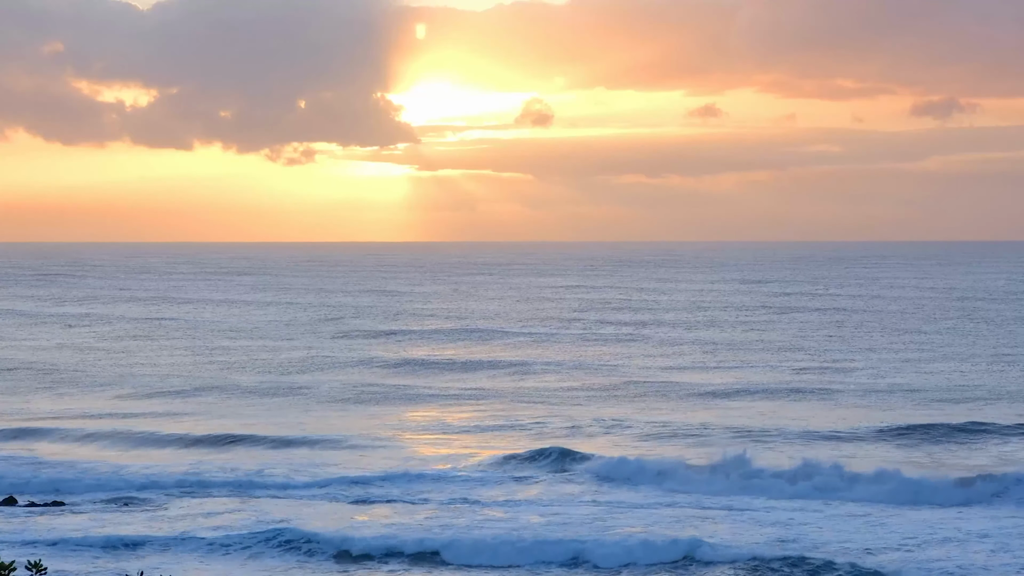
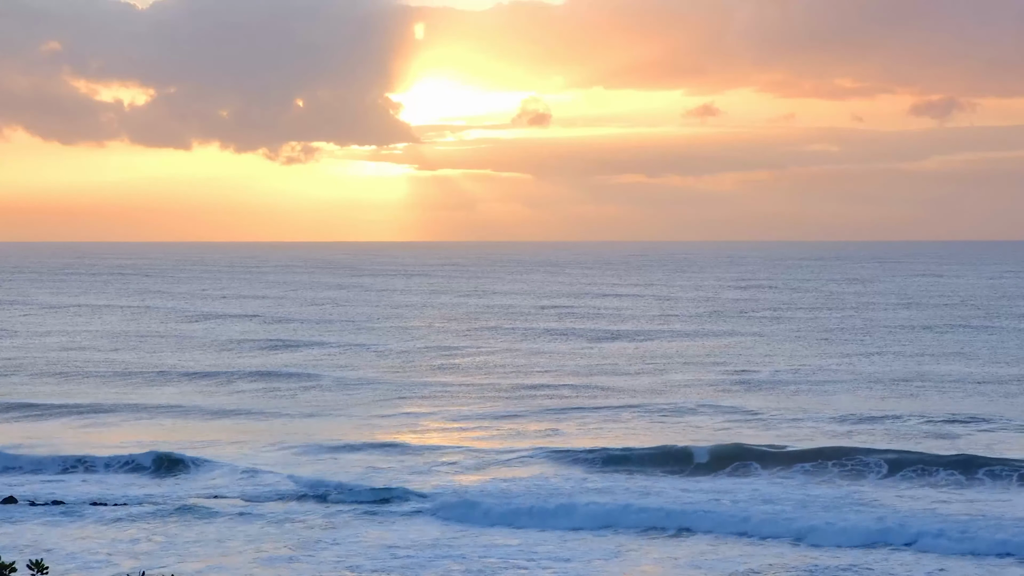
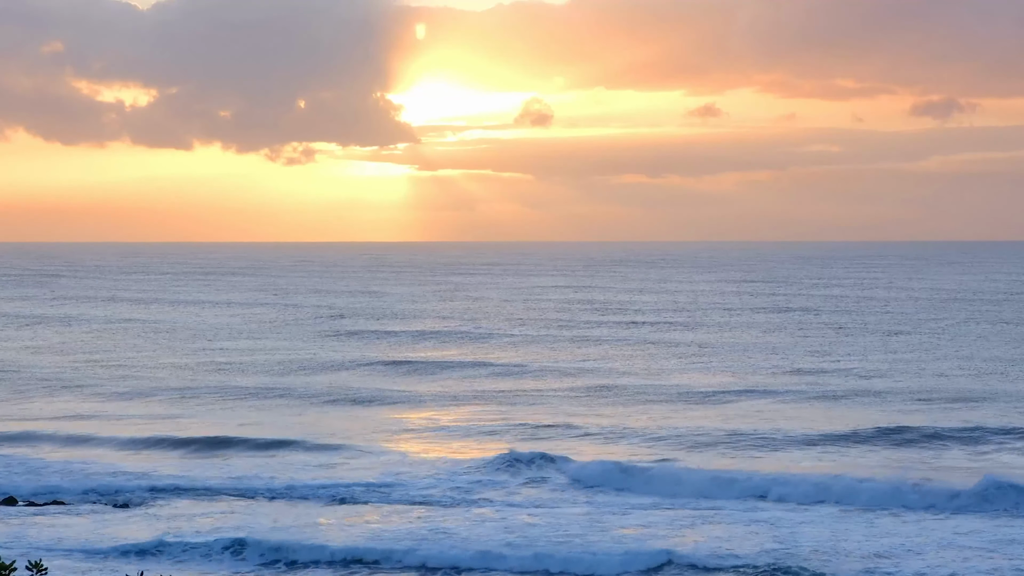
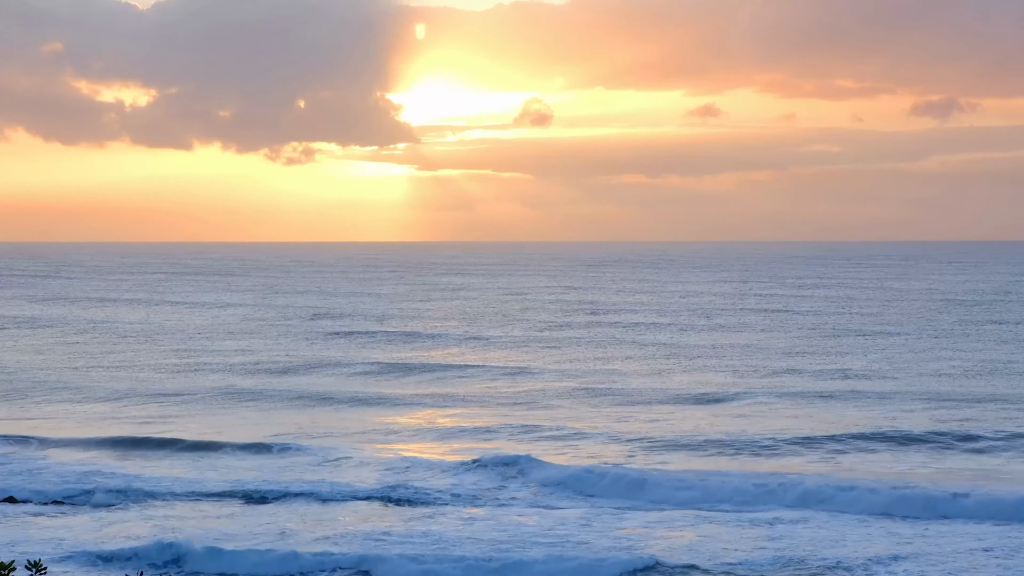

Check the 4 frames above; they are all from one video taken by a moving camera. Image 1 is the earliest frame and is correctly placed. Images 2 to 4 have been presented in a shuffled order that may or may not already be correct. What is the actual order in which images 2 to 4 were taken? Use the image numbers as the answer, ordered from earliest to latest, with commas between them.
3, 4, 2
